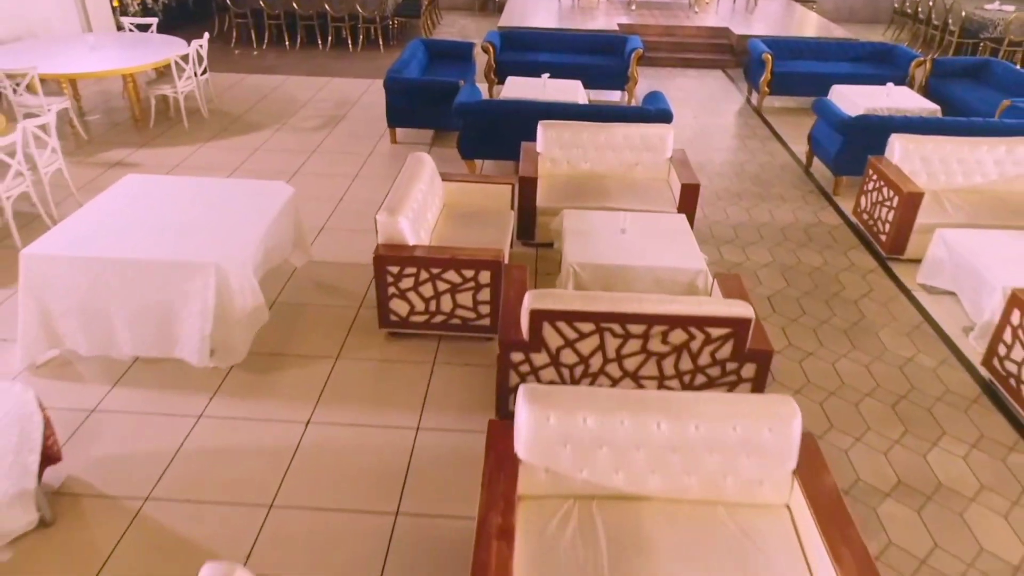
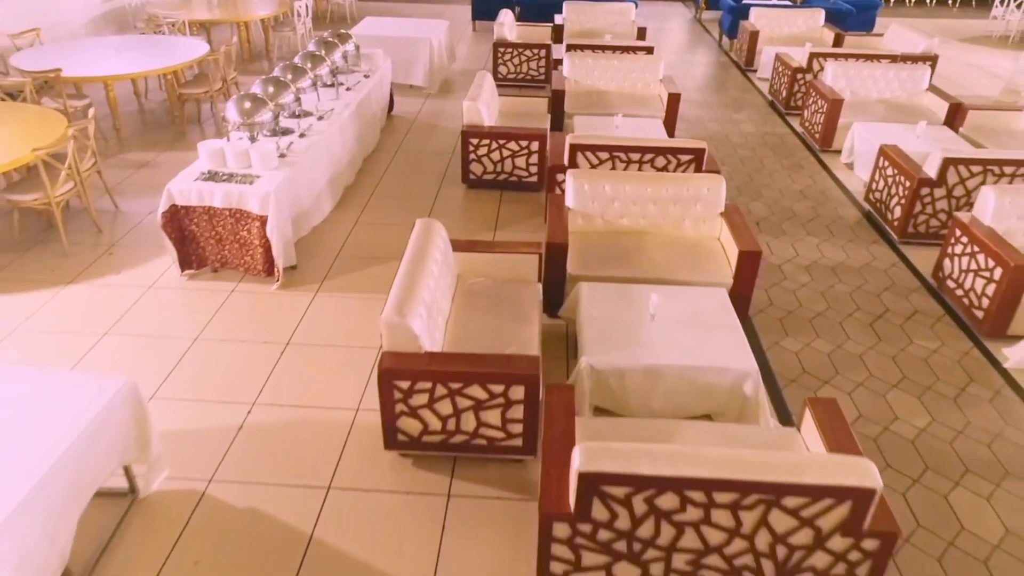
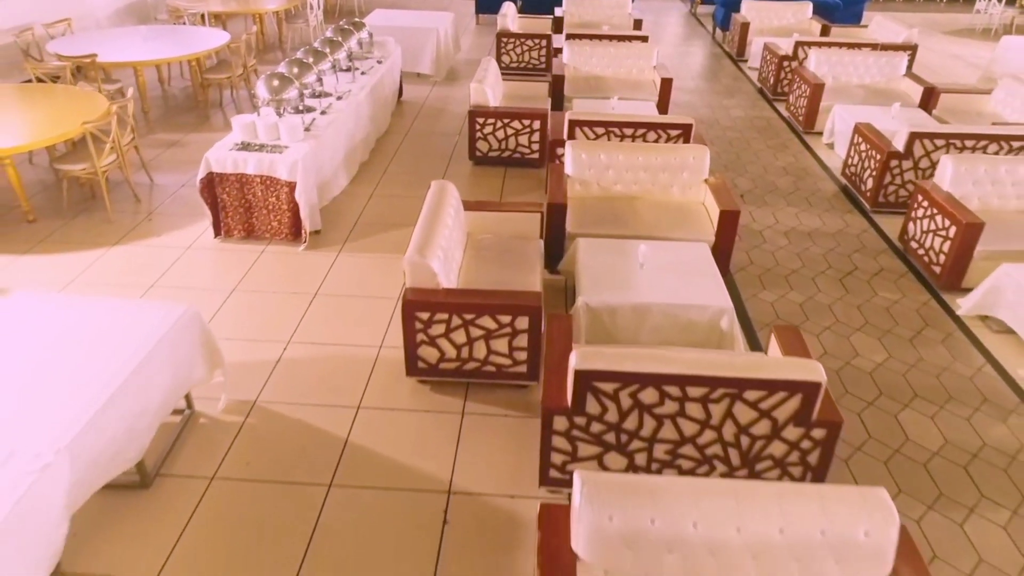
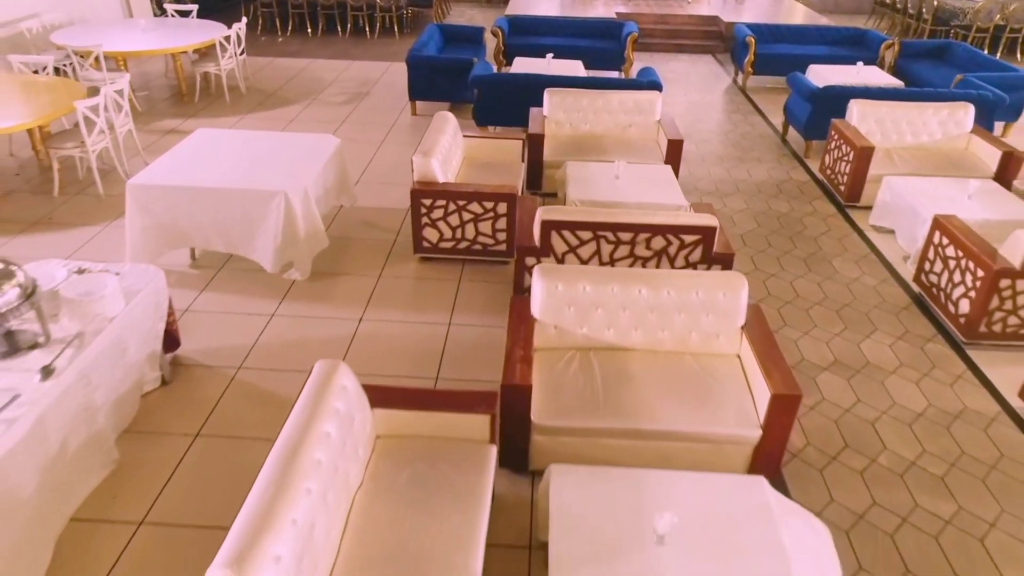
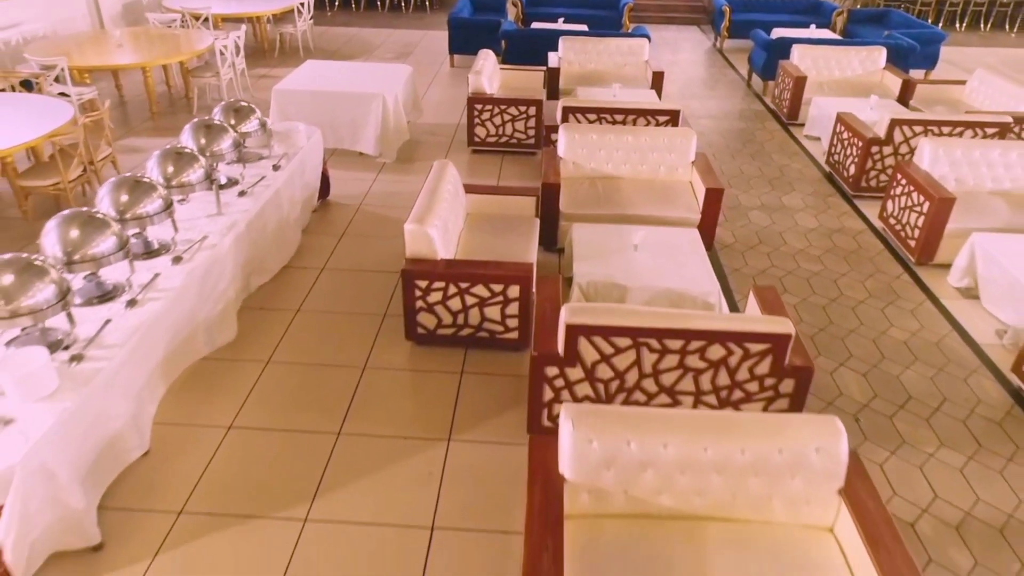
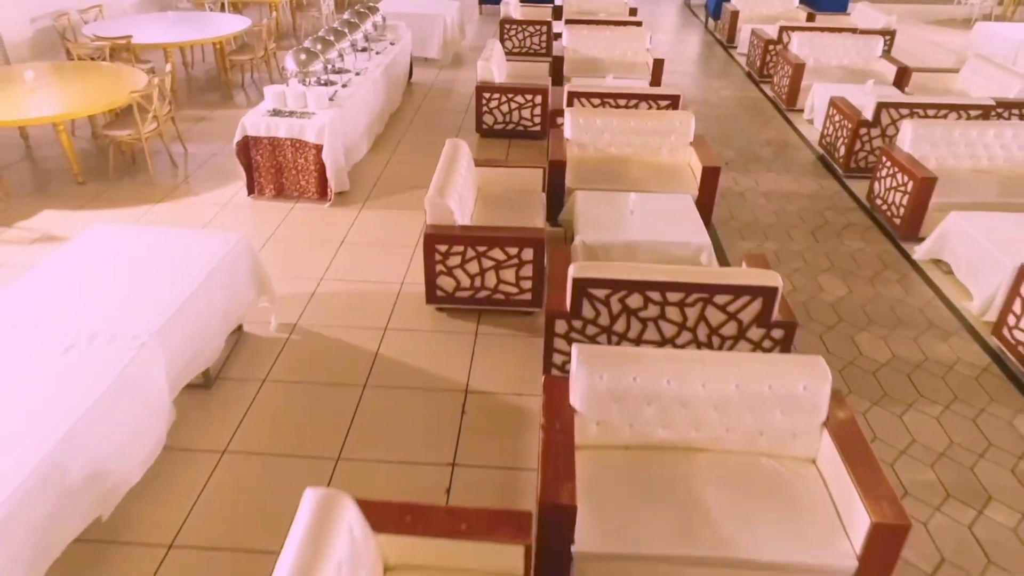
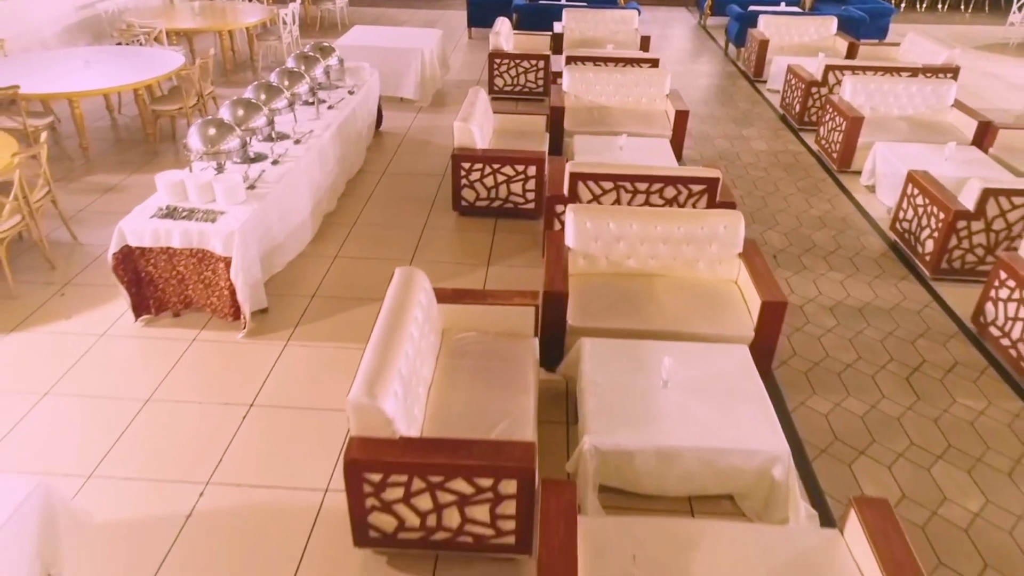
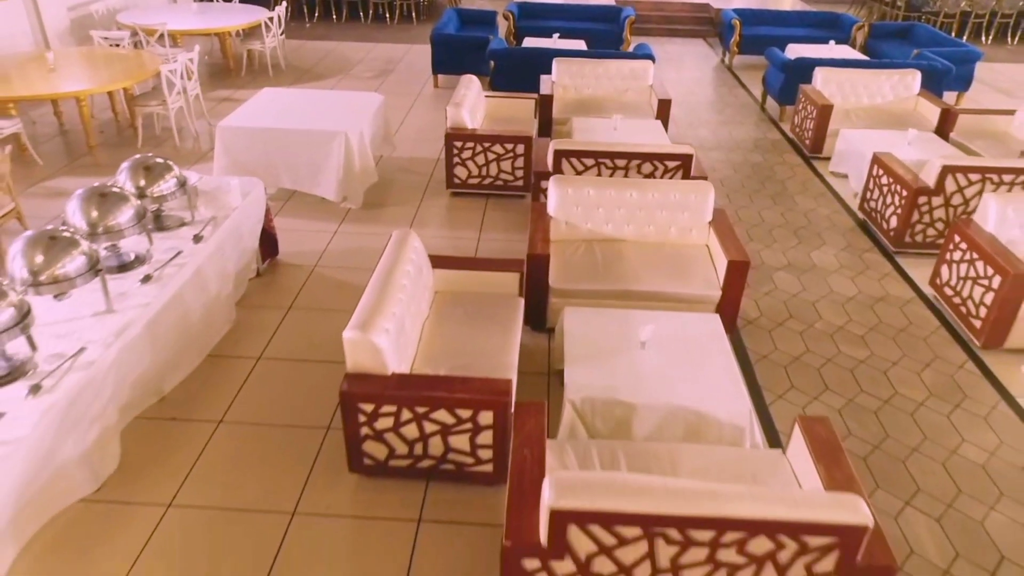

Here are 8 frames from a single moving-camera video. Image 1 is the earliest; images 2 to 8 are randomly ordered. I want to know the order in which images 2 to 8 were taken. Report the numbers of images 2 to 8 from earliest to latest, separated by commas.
4, 8, 5, 7, 2, 3, 6
